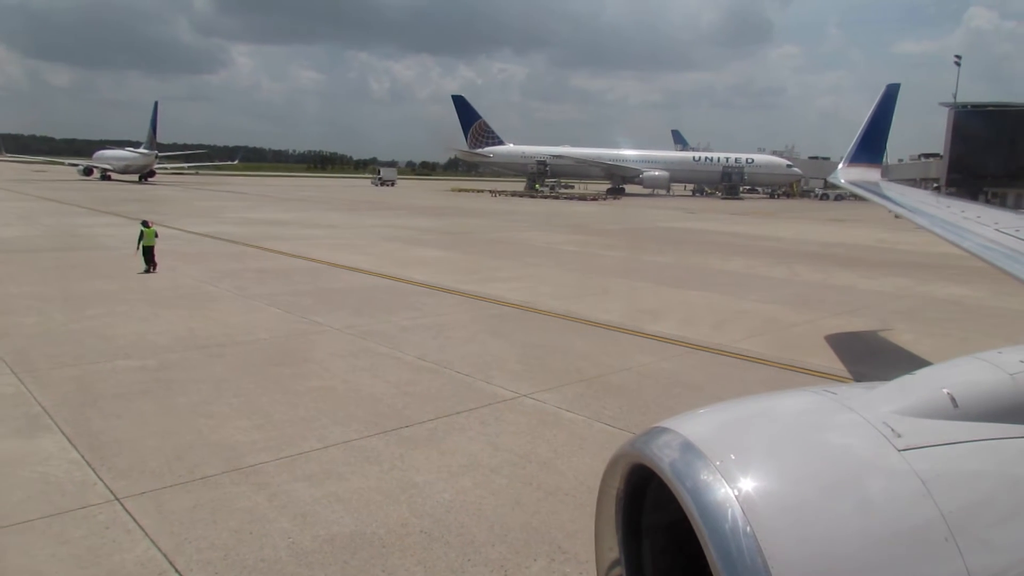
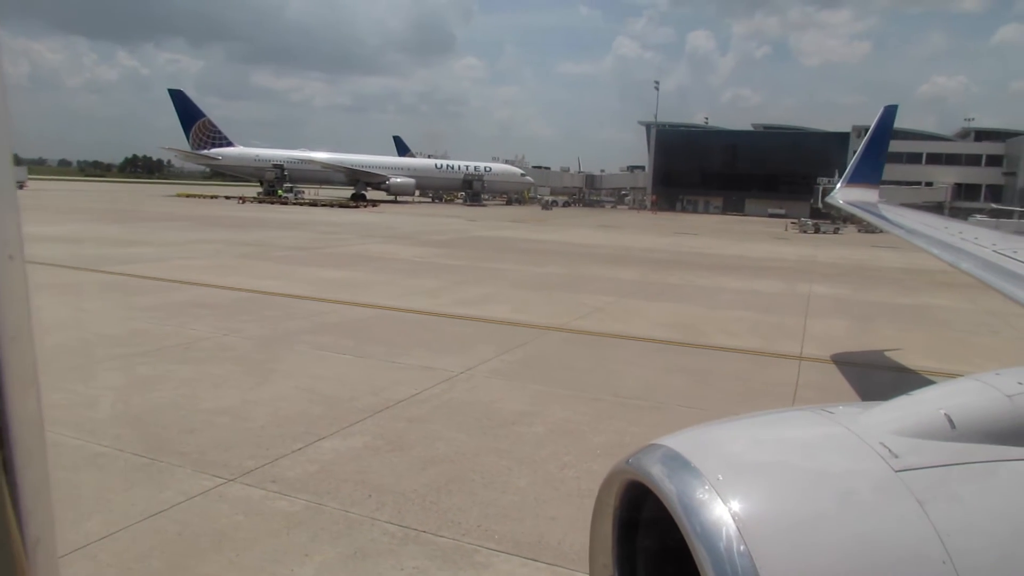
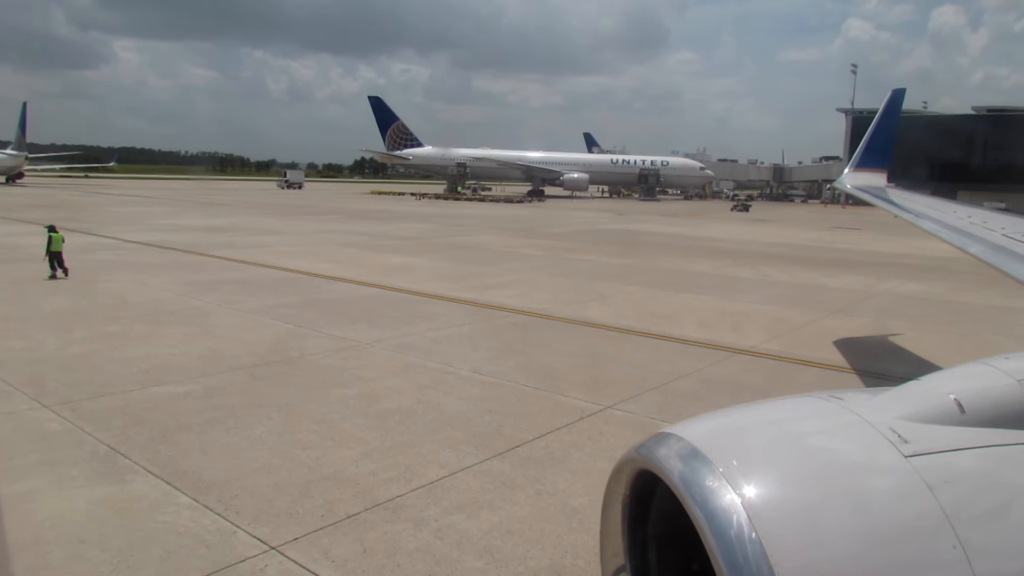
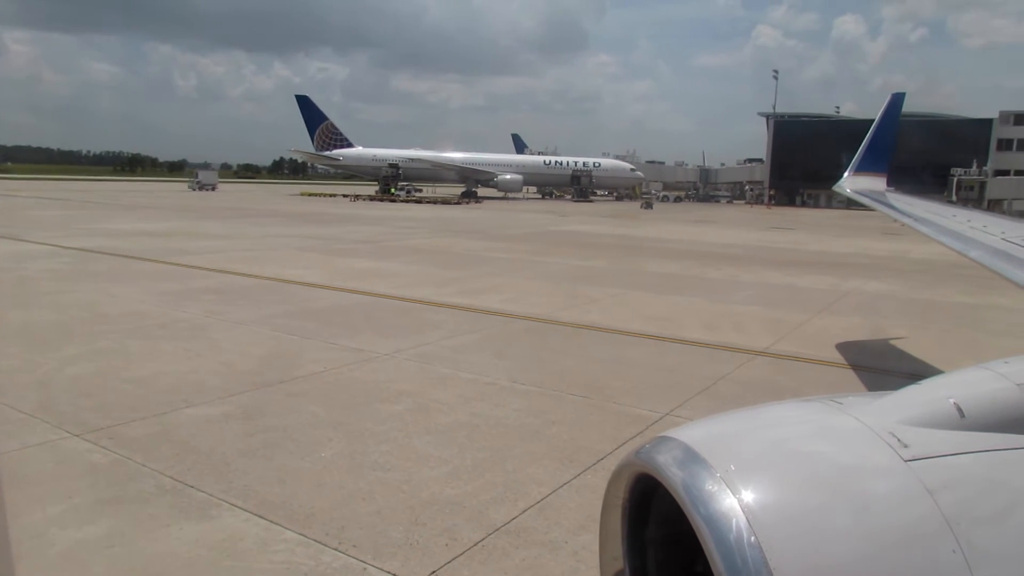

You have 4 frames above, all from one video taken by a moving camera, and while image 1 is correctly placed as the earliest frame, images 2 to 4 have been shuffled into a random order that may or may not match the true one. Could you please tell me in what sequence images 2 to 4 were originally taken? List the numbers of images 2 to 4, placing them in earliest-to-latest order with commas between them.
3, 4, 2
